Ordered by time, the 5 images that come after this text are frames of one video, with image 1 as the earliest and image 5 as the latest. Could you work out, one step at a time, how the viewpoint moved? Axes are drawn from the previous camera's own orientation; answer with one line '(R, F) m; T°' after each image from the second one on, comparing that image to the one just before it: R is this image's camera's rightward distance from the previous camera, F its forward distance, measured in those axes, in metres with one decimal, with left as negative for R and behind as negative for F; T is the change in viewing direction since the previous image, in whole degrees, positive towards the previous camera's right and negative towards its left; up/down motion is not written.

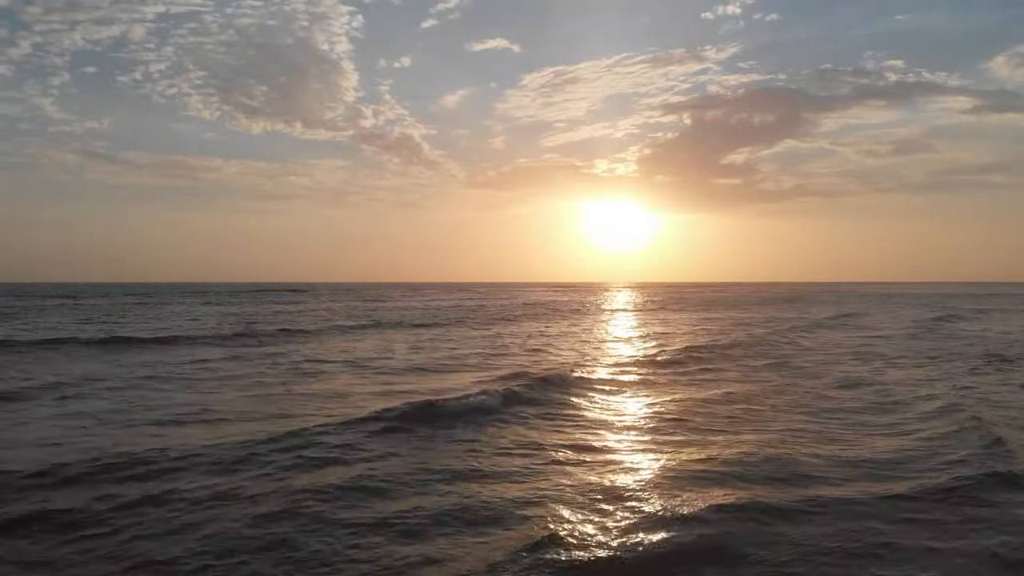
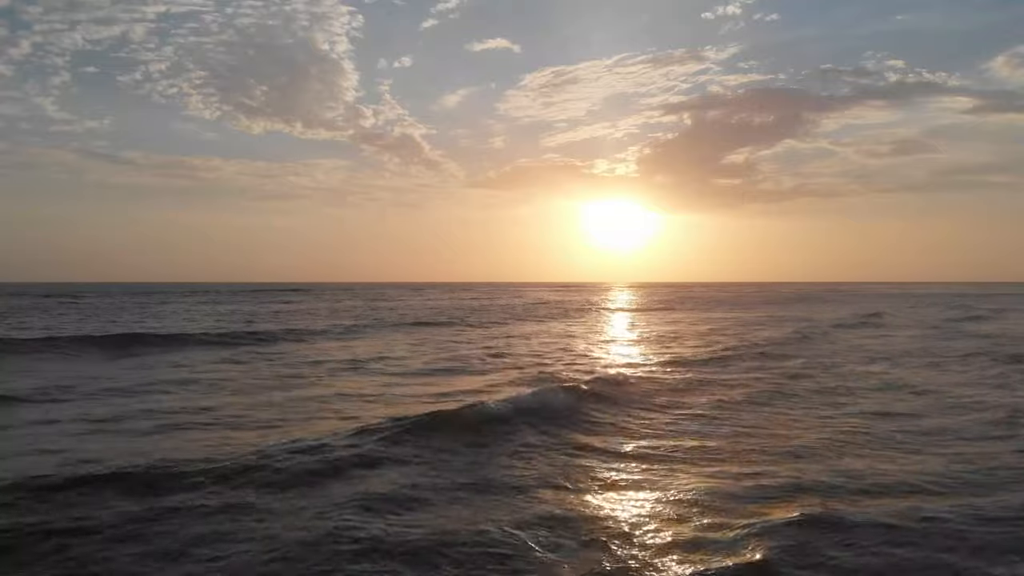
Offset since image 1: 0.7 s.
(-2.6, -3.1) m; 0°
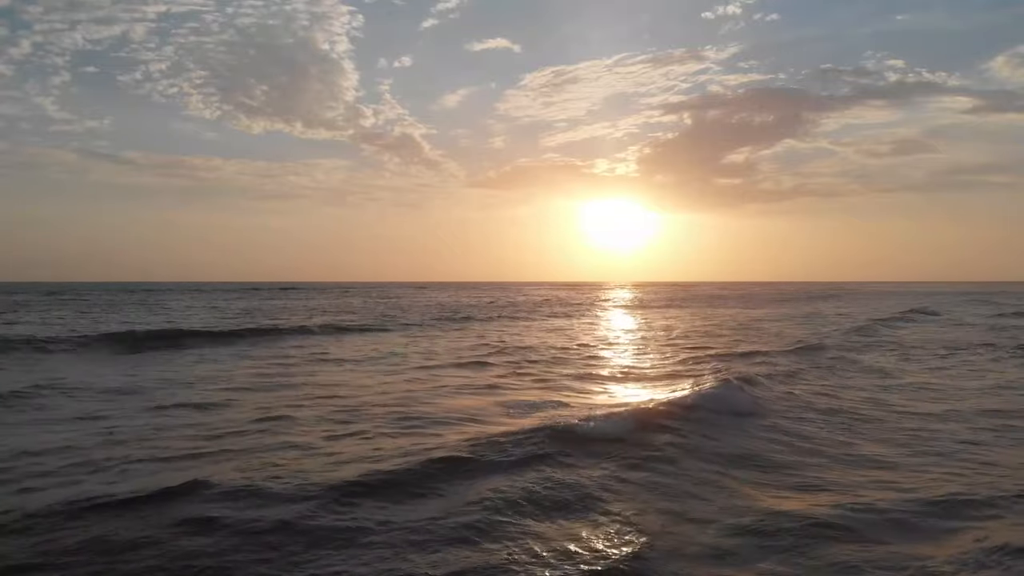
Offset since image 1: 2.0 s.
(-0.2, +0.4) m; 0°
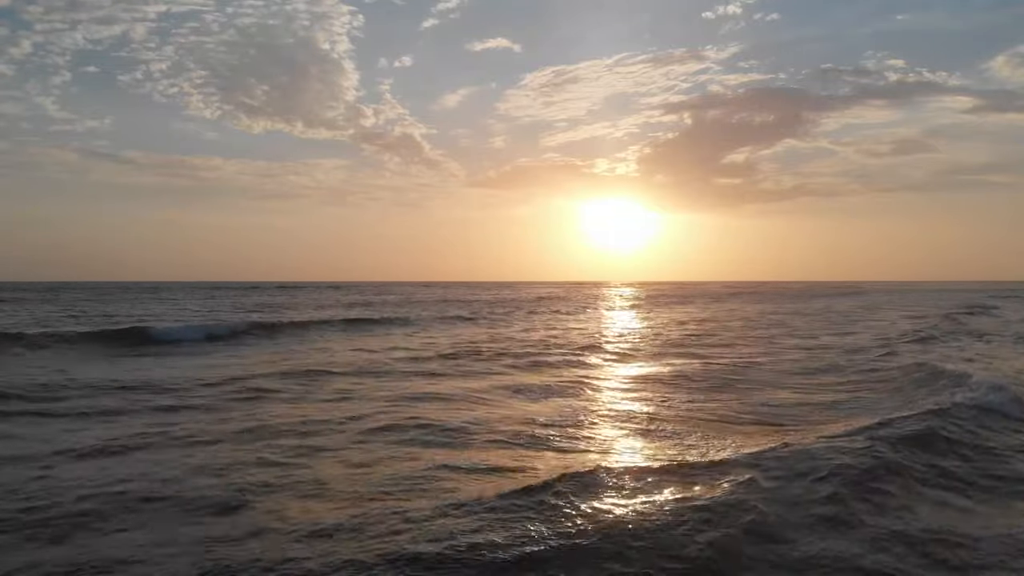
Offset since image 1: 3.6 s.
(-0.5, +0.8) m; 0°
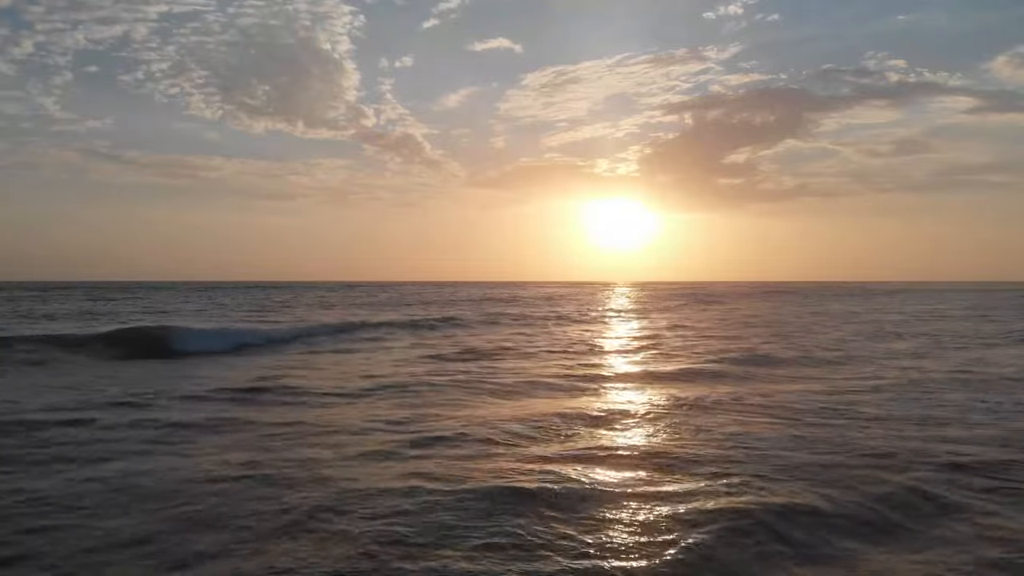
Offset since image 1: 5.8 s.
(-1.1, -0.2) m; 0°
